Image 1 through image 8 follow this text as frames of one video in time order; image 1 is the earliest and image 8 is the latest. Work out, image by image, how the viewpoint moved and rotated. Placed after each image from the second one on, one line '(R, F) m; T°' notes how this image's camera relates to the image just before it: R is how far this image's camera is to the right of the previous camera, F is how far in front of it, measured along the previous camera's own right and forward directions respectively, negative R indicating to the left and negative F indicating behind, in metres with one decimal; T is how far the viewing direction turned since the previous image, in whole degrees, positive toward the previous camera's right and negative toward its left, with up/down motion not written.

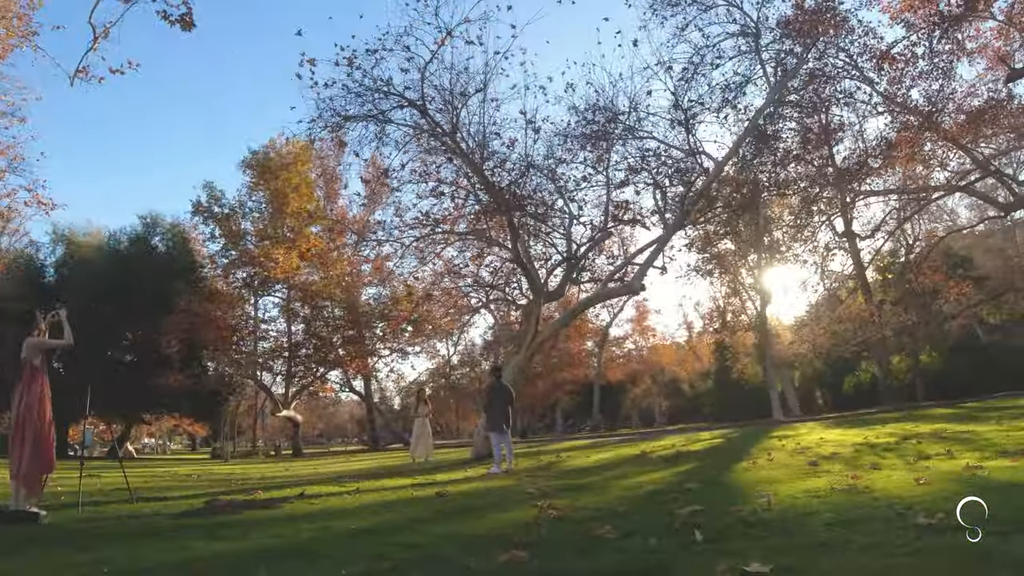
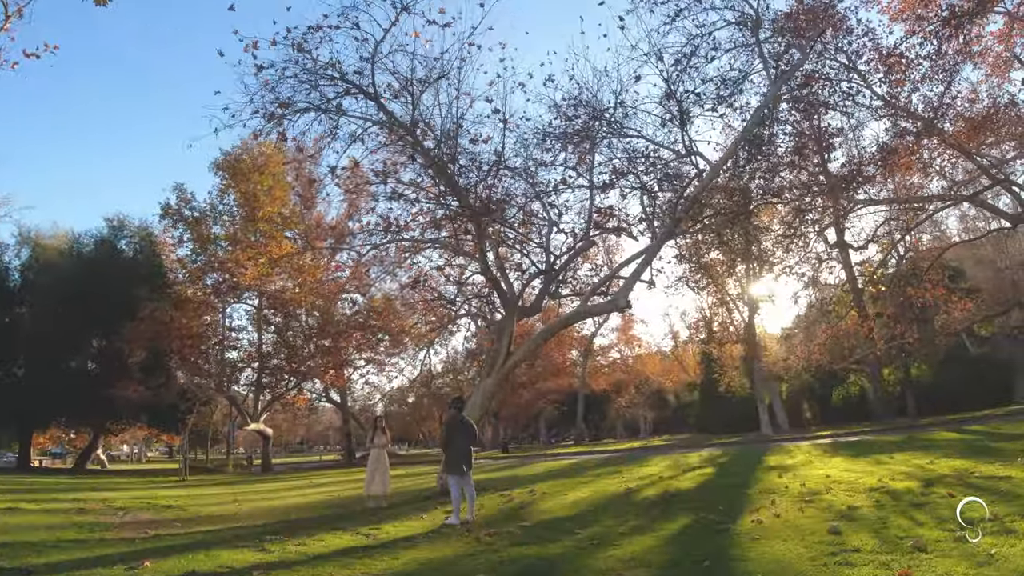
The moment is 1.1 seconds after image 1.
(+0.1, +0.9) m; +1°
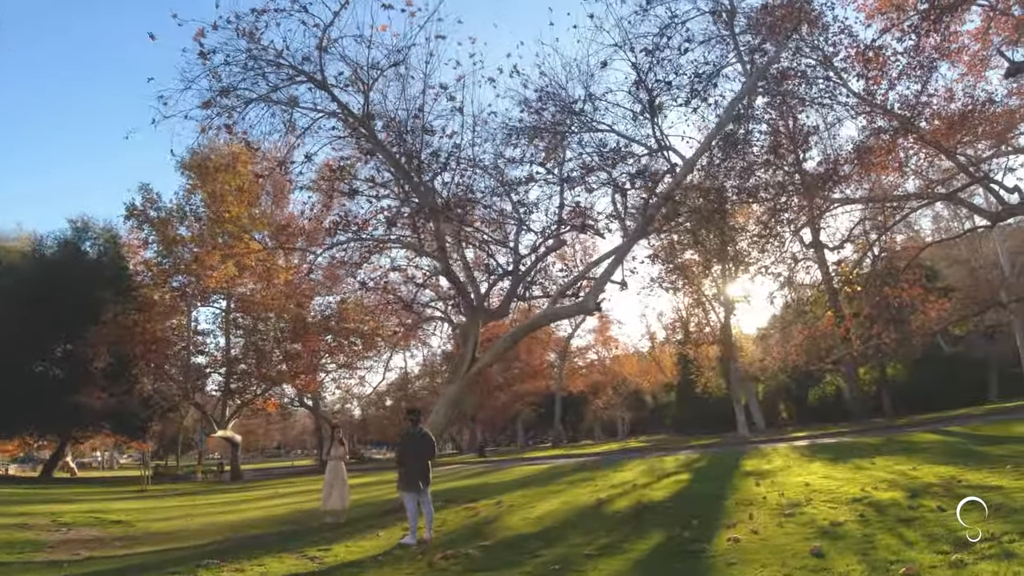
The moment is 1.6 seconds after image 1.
(+0.1, +0.4) m; +1°
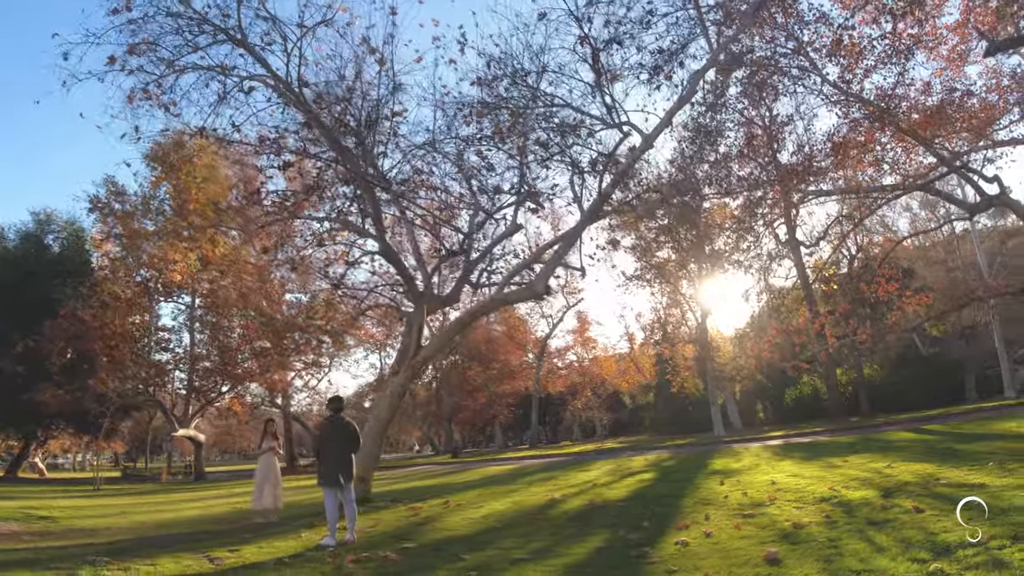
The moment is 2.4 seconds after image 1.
(+0.3, +0.5) m; +1°
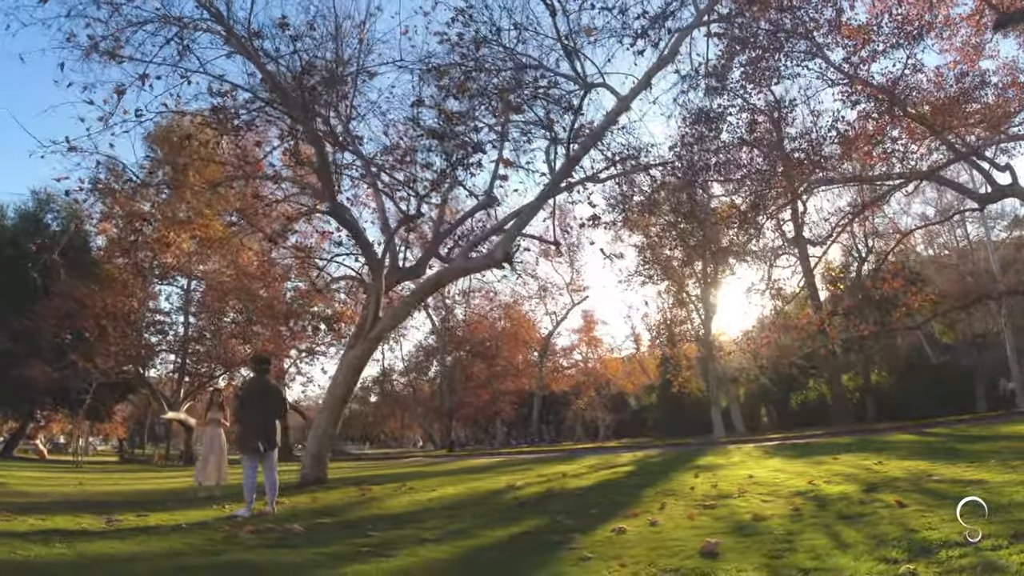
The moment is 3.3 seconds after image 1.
(+0.3, +0.6) m; -1°
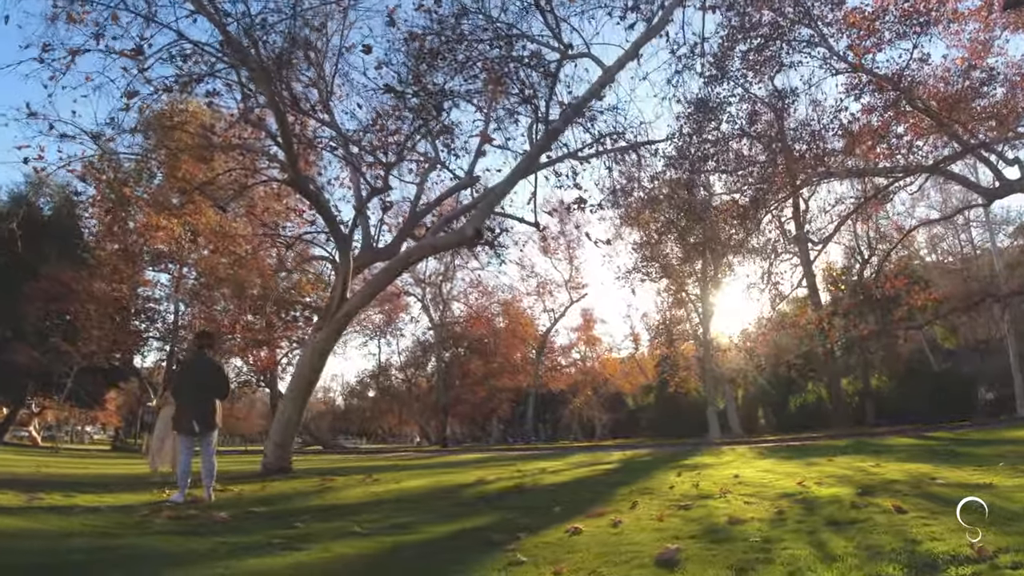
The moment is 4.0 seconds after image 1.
(+0.2, +0.4) m; 0°
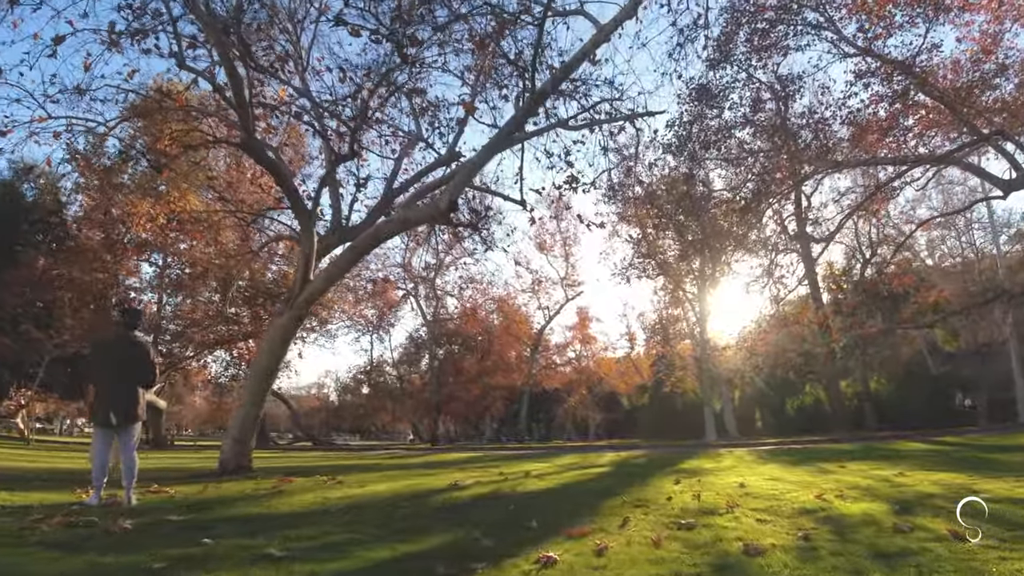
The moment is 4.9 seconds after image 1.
(+0.1, +0.6) m; 0°
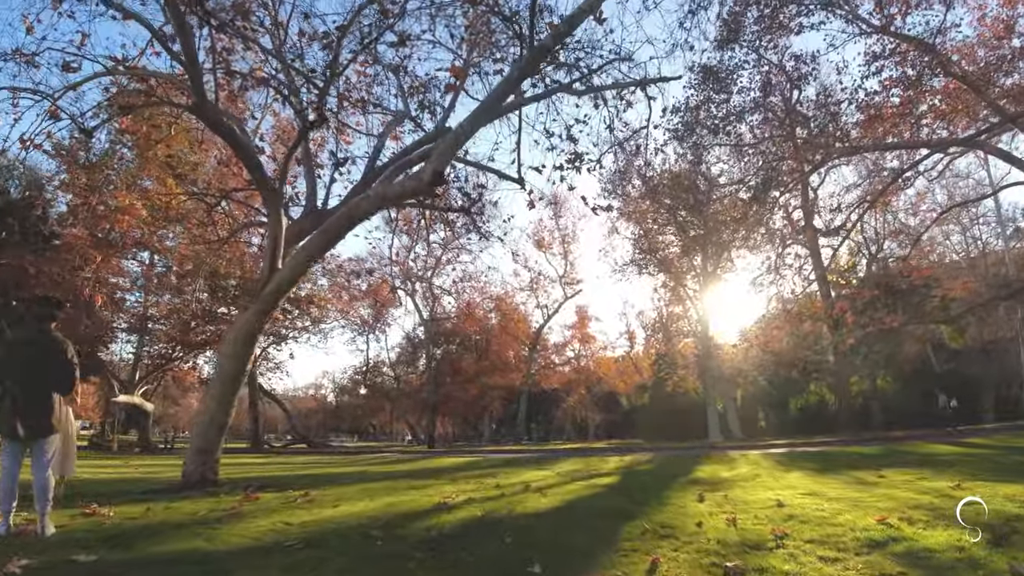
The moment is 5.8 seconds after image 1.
(0.0, +0.7) m; 0°
